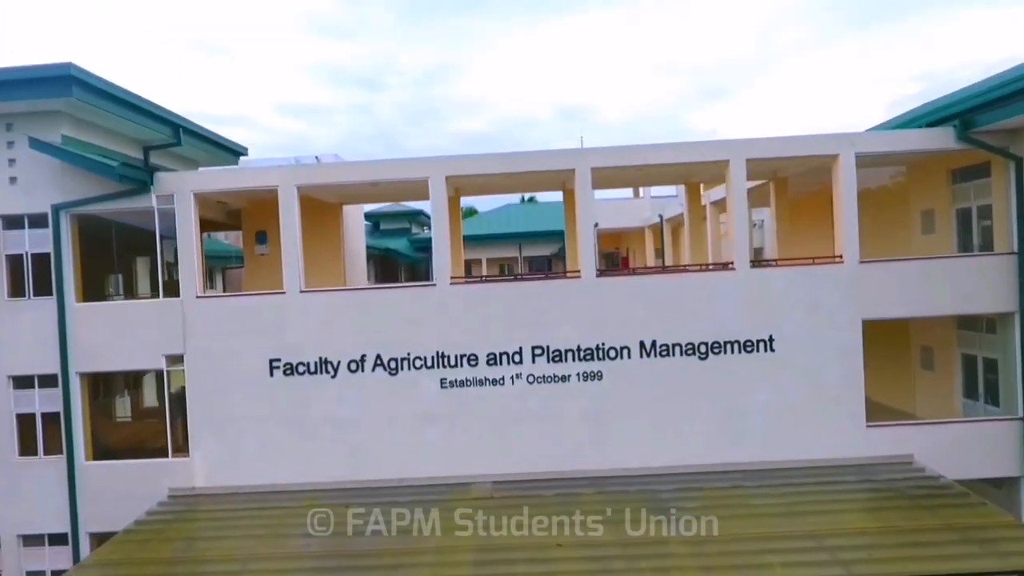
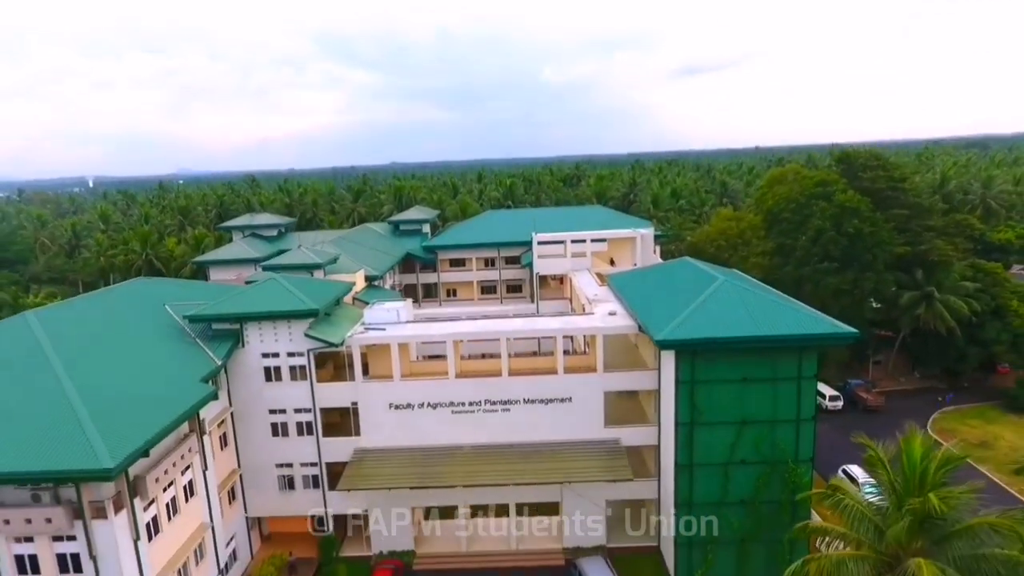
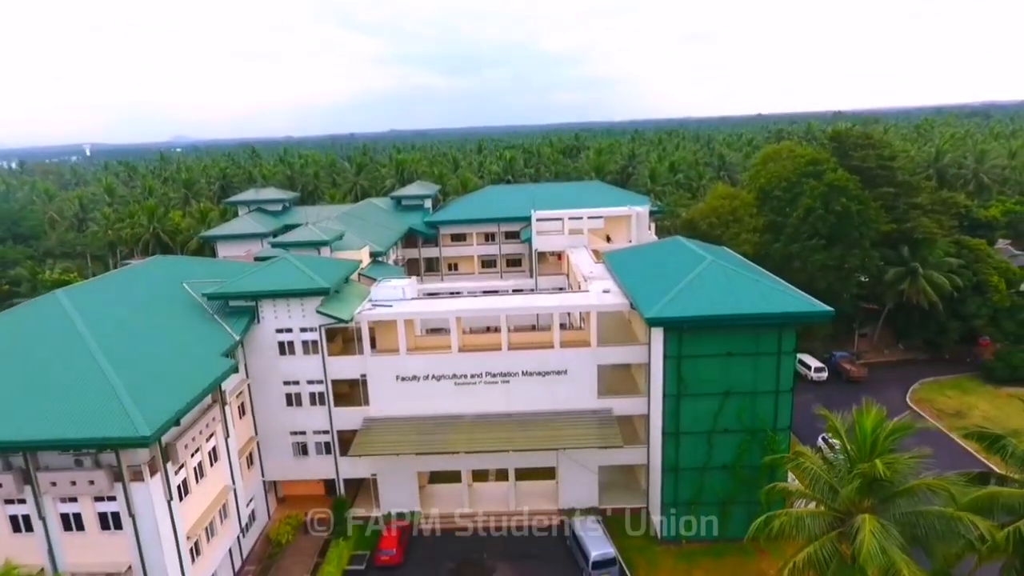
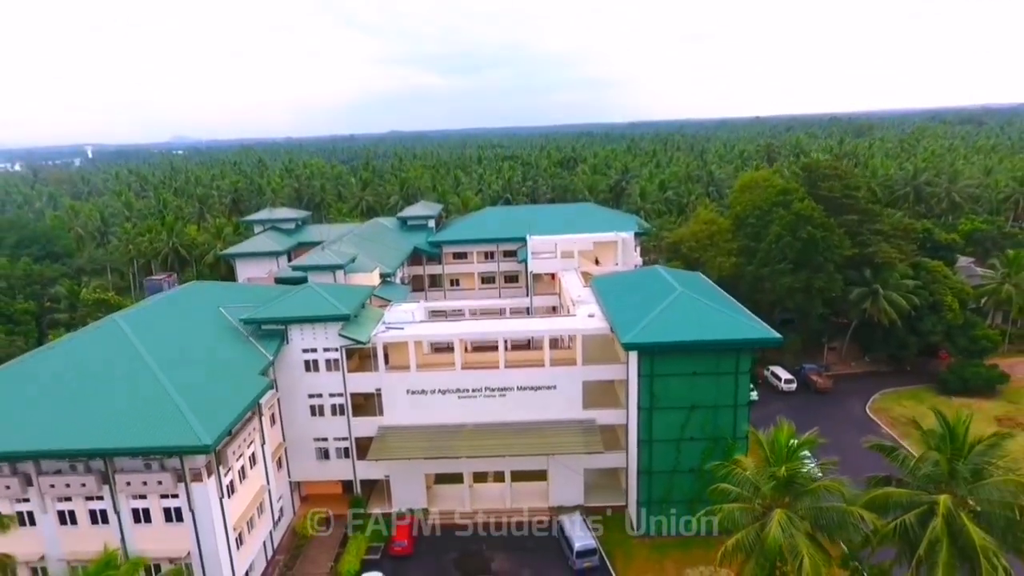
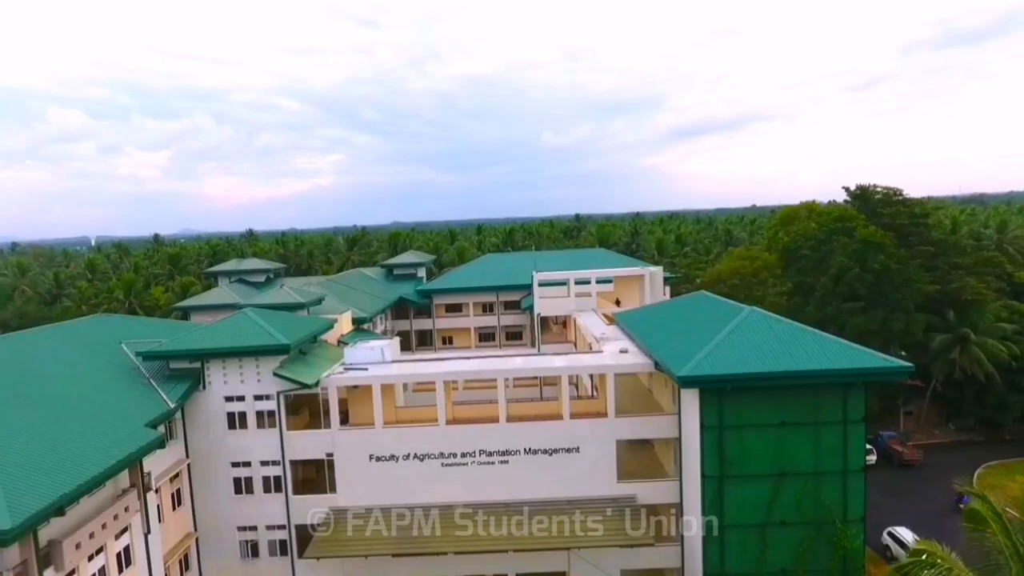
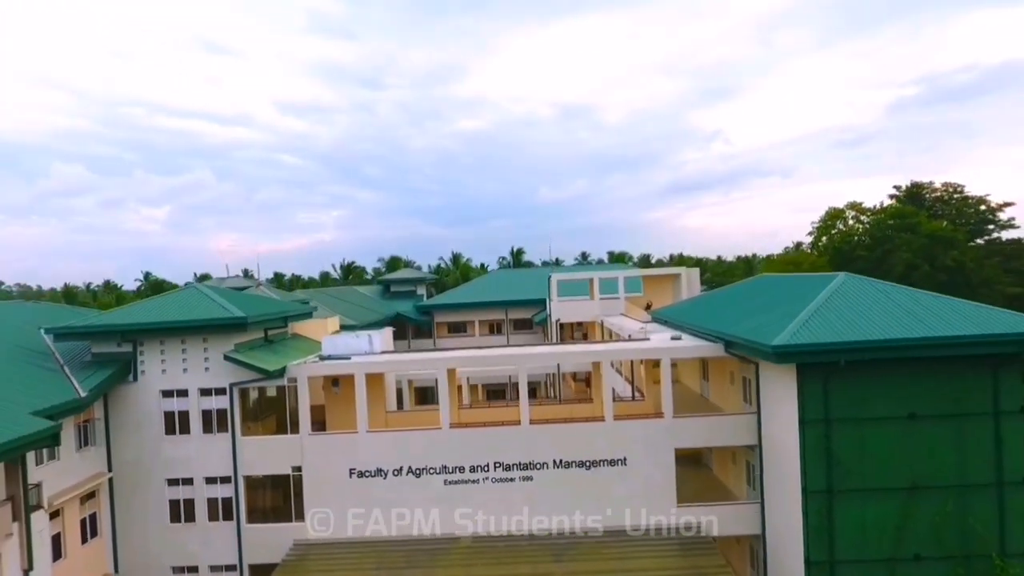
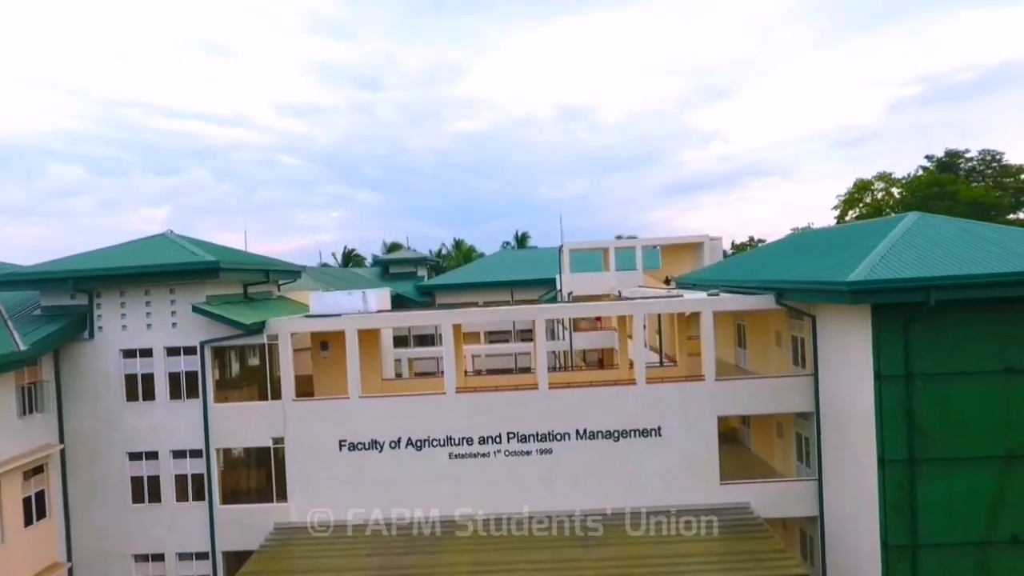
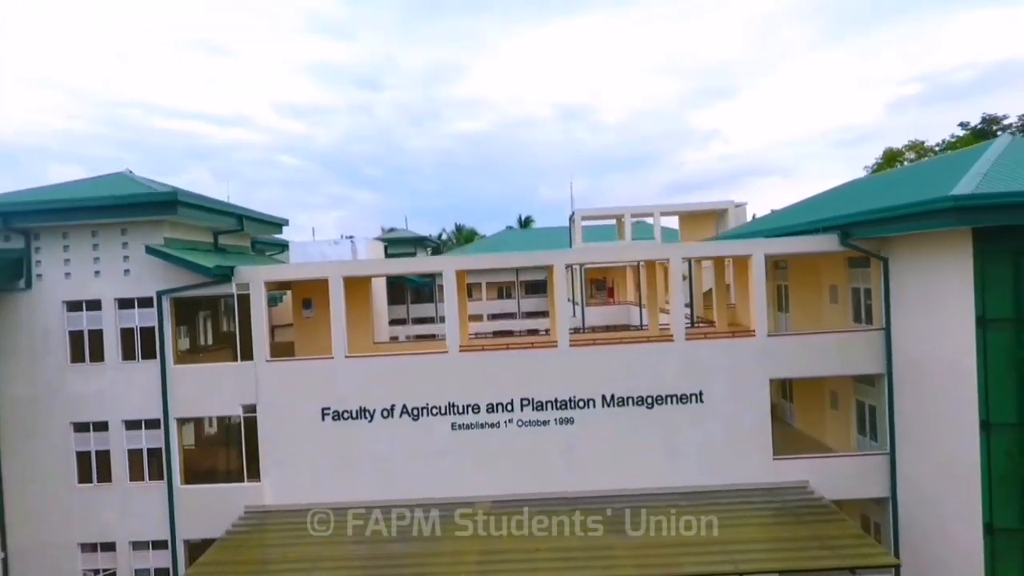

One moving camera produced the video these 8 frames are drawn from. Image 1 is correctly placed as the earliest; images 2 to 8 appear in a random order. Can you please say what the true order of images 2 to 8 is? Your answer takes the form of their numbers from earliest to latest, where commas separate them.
8, 7, 6, 5, 2, 3, 4
